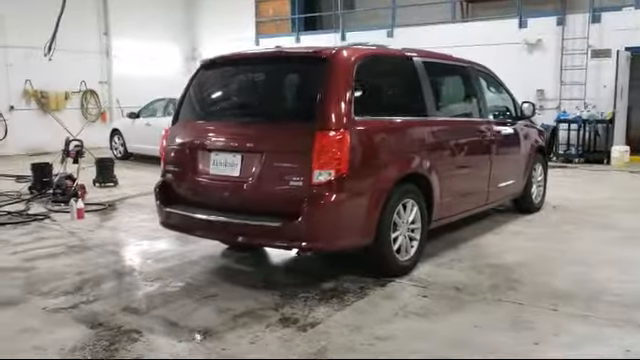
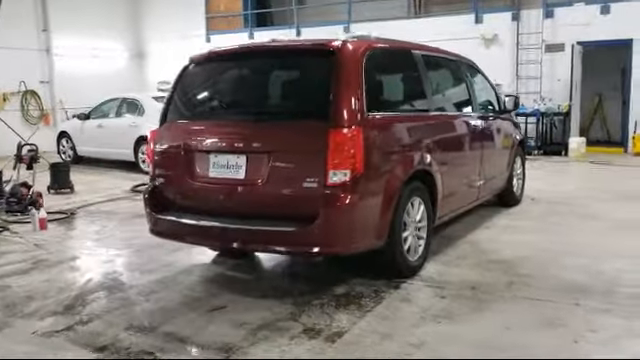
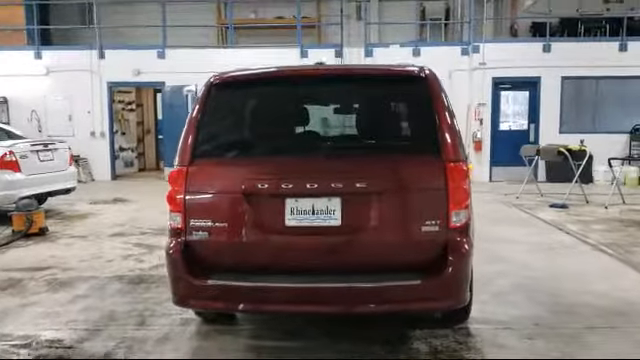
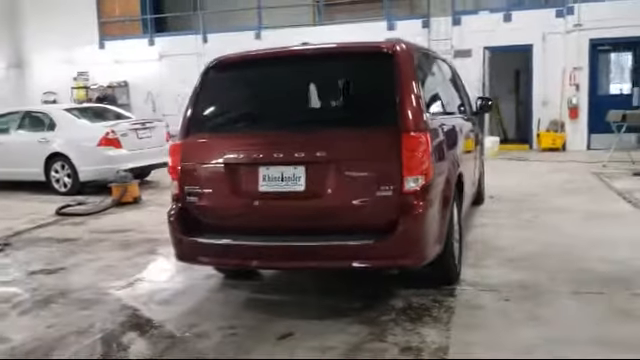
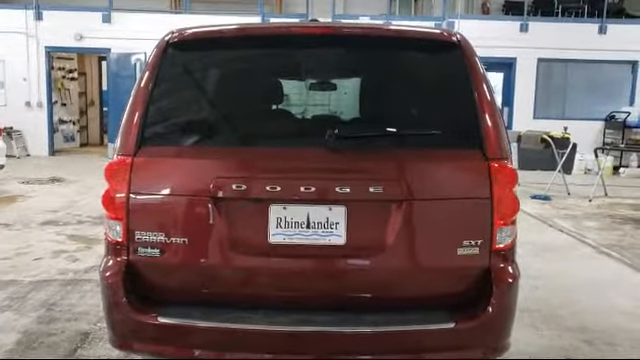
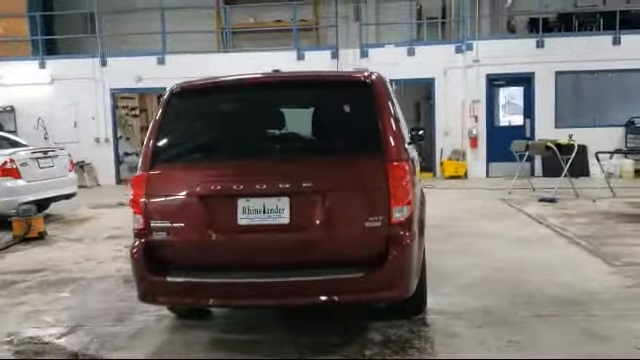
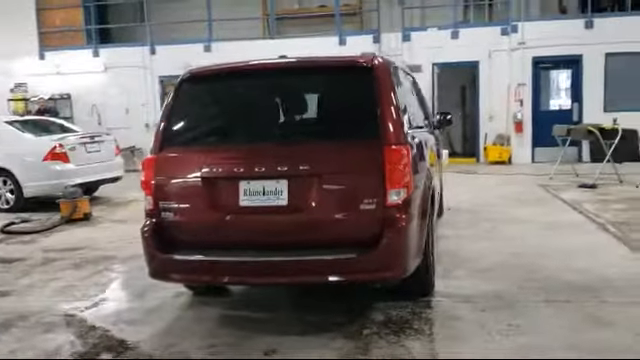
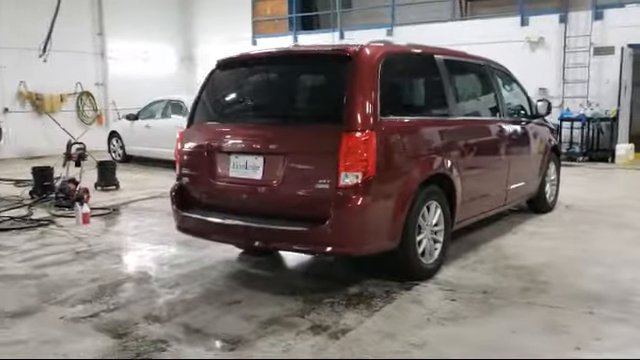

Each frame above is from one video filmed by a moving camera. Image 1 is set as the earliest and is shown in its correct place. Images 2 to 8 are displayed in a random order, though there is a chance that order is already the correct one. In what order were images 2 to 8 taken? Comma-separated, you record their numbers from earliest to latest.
8, 2, 4, 7, 6, 3, 5
